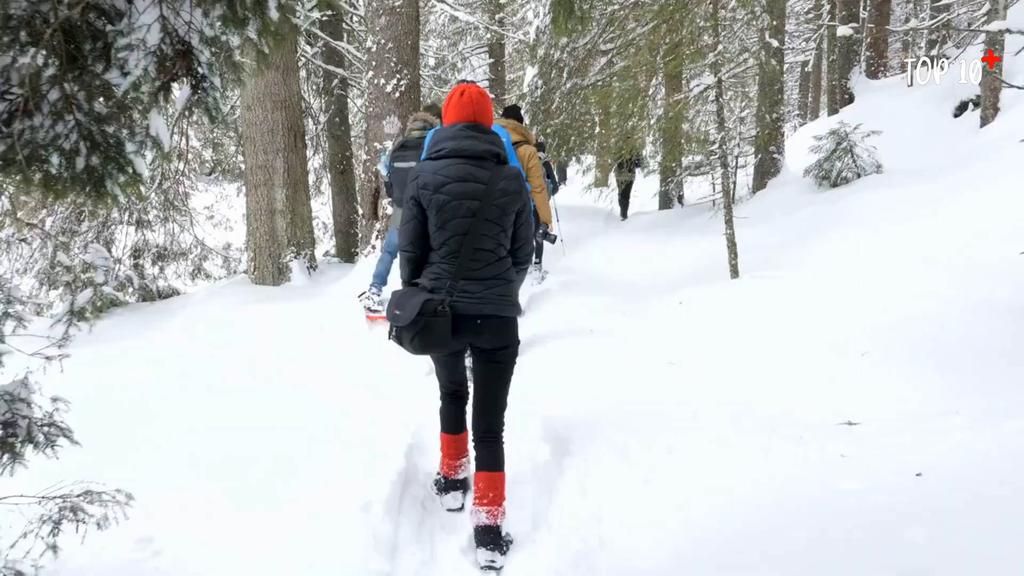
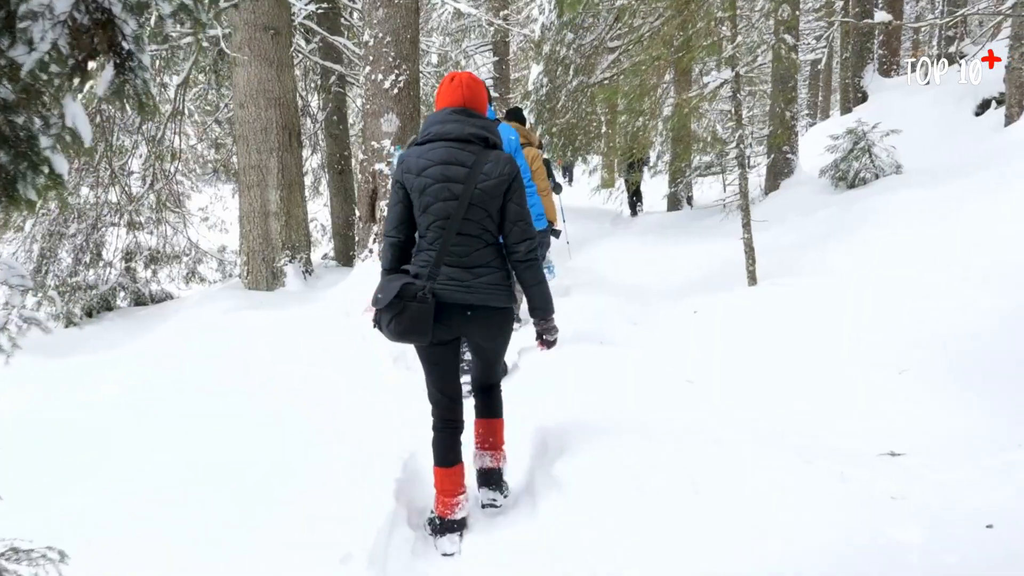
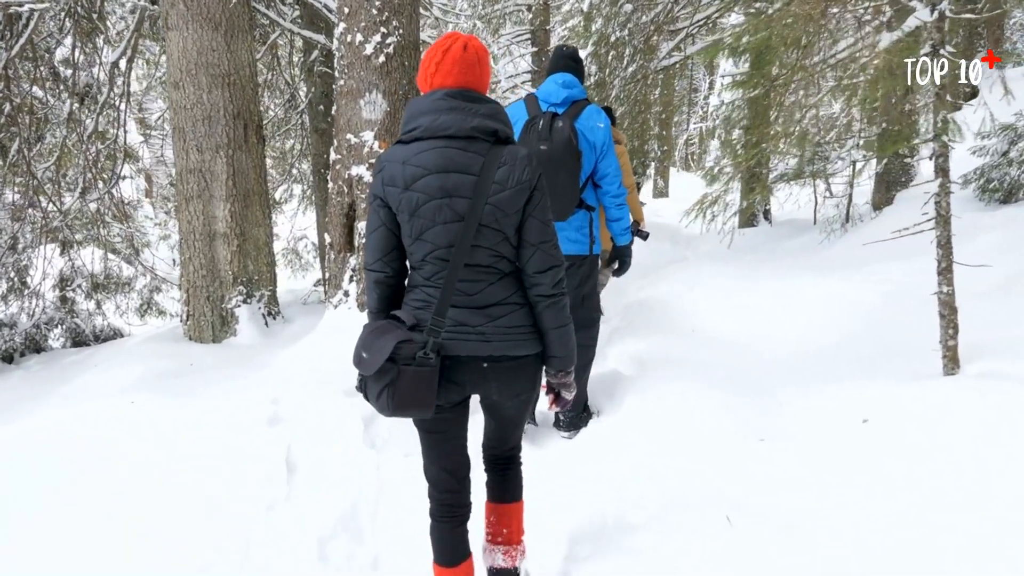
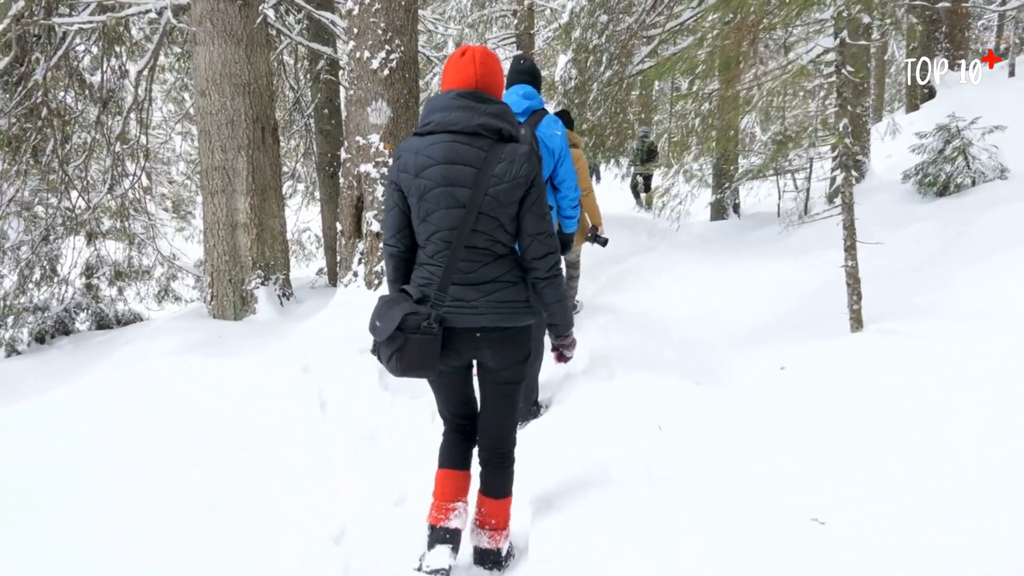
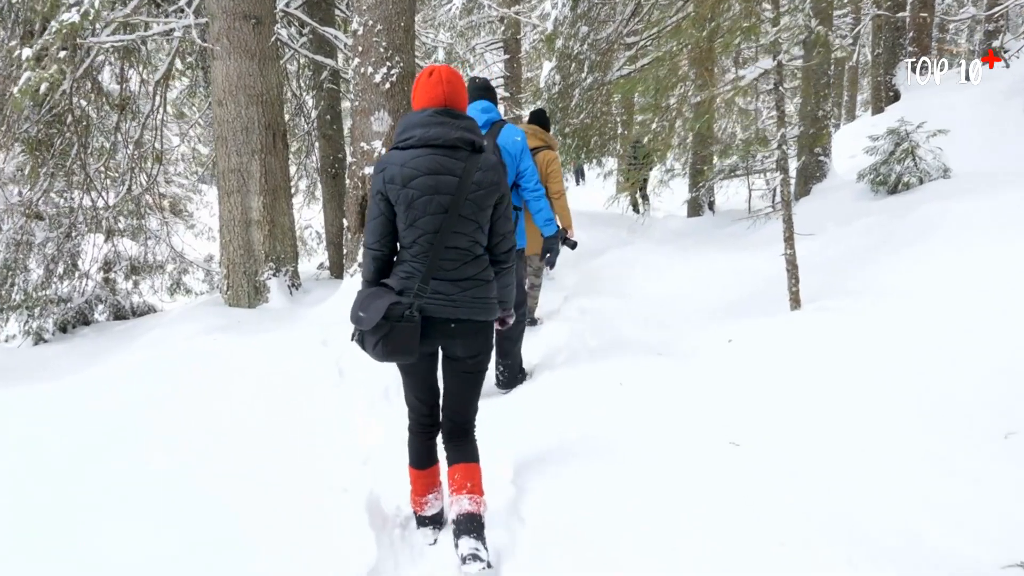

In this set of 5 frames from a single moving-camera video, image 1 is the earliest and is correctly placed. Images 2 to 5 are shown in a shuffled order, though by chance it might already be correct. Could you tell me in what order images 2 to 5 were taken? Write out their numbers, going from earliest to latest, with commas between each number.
2, 5, 4, 3
